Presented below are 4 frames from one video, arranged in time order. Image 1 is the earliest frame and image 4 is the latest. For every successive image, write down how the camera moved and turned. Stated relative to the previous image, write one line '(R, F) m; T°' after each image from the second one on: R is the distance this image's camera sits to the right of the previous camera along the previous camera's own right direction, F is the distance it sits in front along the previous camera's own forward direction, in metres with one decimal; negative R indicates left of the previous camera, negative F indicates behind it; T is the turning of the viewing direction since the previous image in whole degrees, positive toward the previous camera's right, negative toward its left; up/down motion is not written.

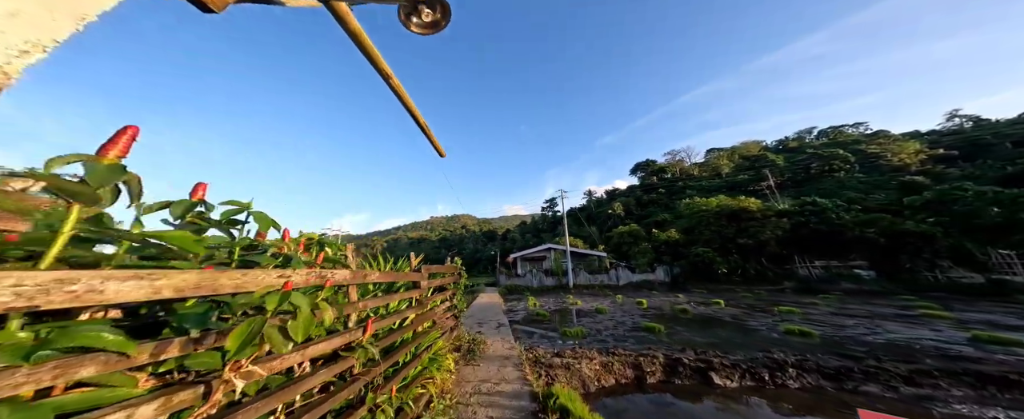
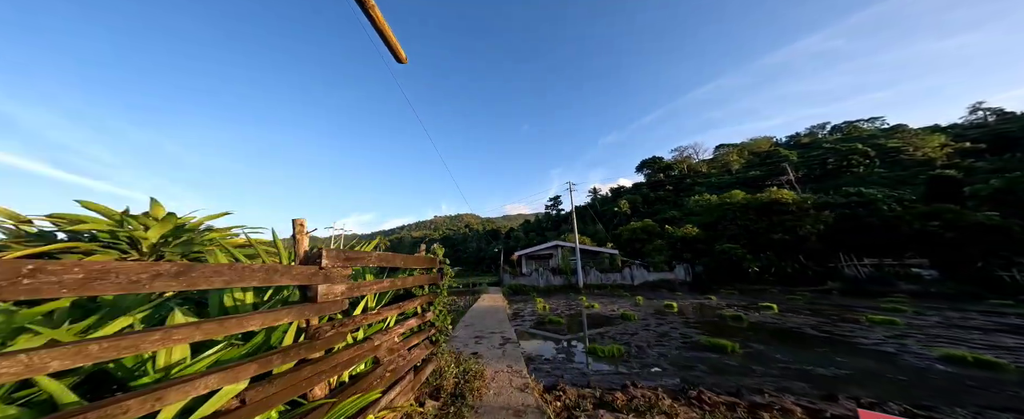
(-0.1, +1.7) m; -1°
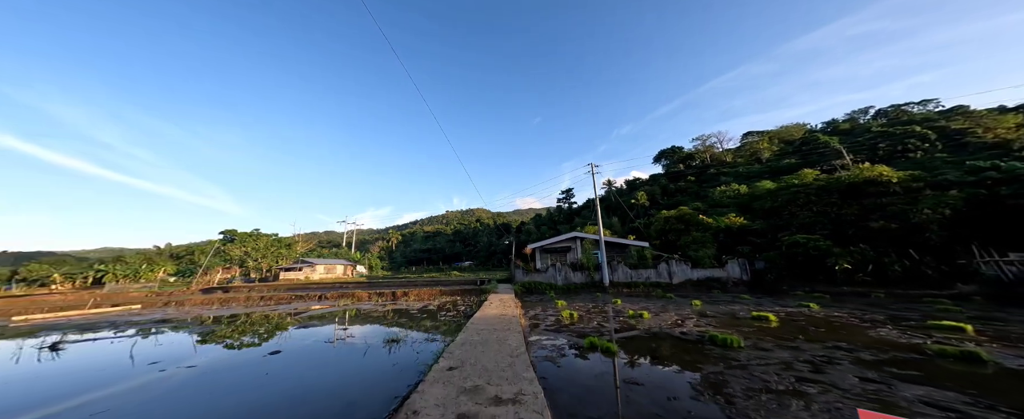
(-0.2, +3.0) m; -2°
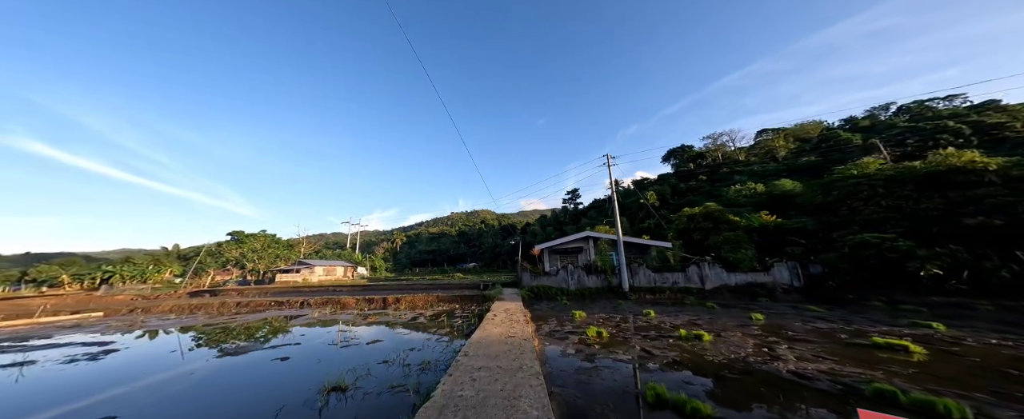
(-0.1, +2.0) m; -1°
